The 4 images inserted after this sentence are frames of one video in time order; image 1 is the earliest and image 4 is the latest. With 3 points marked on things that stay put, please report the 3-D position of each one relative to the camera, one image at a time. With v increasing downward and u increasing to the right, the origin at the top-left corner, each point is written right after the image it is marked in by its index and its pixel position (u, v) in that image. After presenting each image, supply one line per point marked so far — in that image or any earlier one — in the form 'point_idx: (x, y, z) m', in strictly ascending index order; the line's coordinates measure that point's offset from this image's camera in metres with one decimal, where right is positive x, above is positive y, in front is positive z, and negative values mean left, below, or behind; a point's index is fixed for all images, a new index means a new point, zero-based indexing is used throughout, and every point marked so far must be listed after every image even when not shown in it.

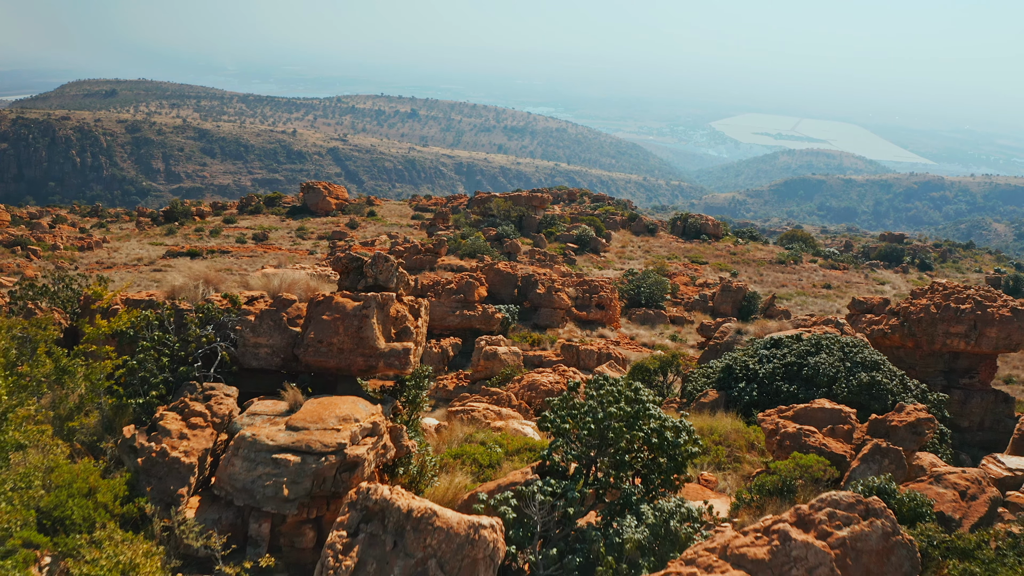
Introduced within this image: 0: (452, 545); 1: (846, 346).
0: (-0.4, -1.6, +4.9) m
1: (+5.7, -1.0, +12.1) m
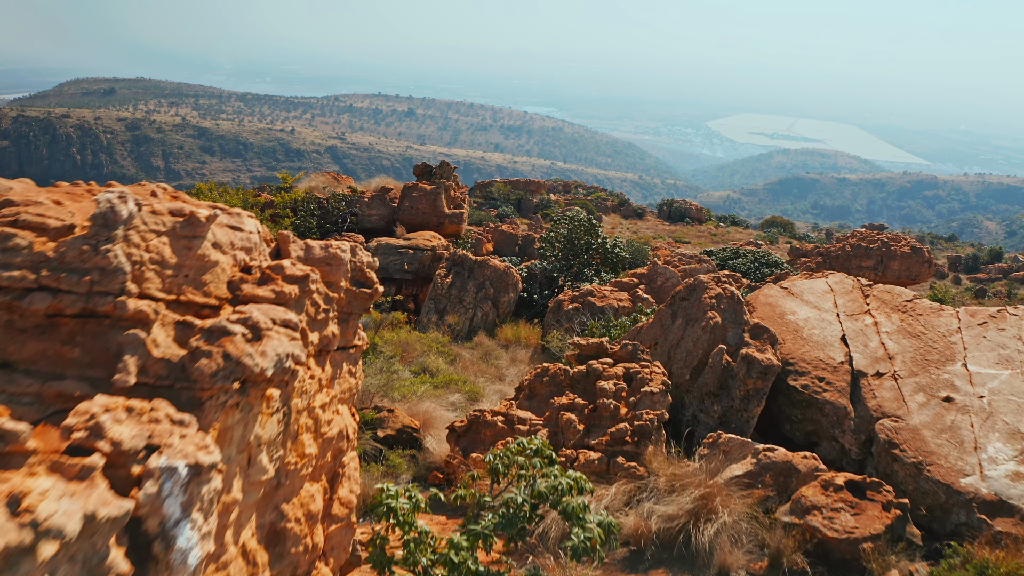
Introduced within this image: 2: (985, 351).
0: (-0.2, +0.2, +9.7) m
1: (+5.8, +0.8, +16.9) m
2: (+3.8, -0.5, +5.8) m
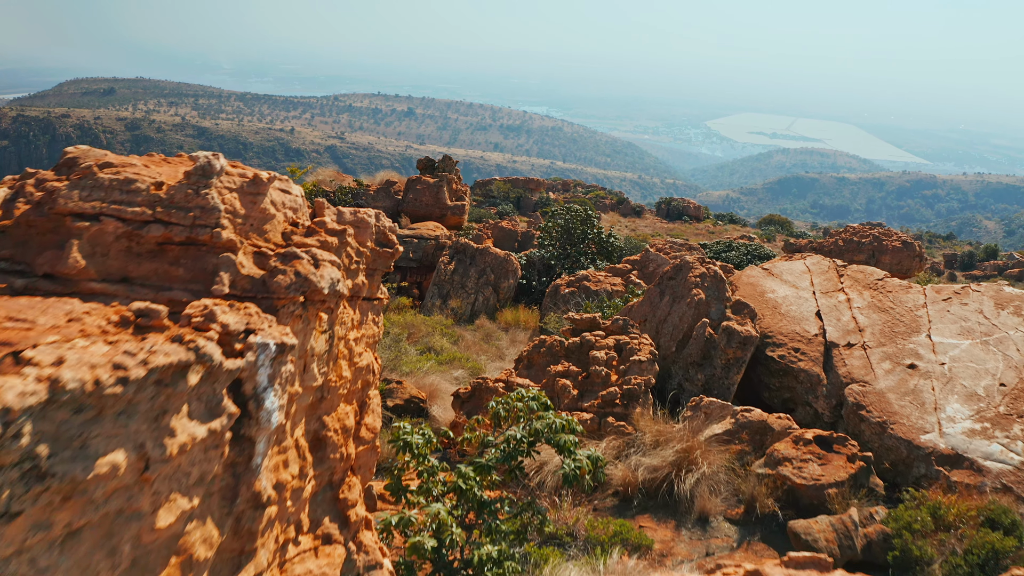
0: (-0.2, +0.4, +10.1) m
1: (+5.8, +1.0, +17.4) m
2: (+3.8, -0.3, +6.2) m
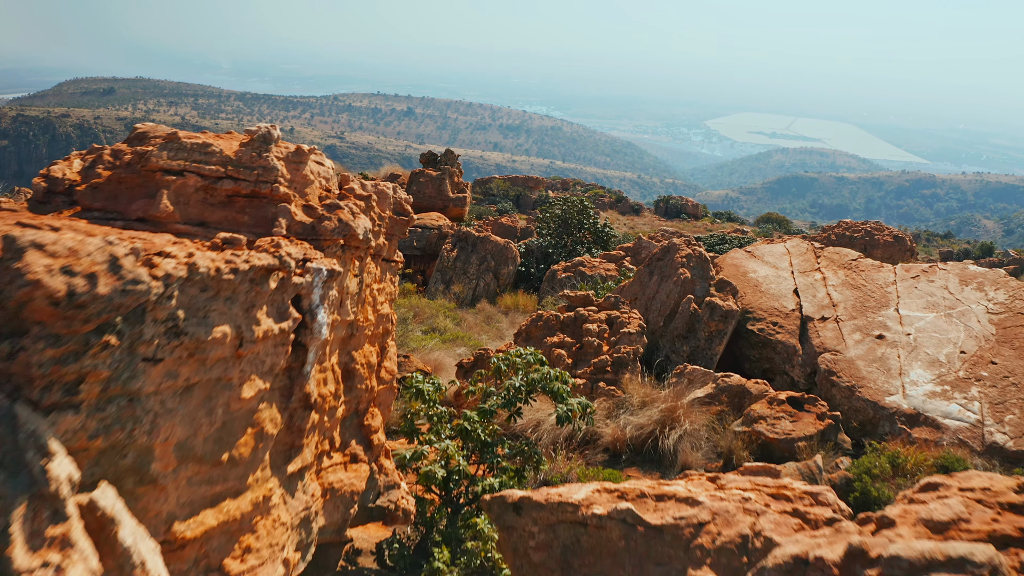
0: (-0.2, +0.6, +10.6) m
1: (+5.8, +1.2, +17.9) m
2: (+3.8, -0.1, +6.7) m
